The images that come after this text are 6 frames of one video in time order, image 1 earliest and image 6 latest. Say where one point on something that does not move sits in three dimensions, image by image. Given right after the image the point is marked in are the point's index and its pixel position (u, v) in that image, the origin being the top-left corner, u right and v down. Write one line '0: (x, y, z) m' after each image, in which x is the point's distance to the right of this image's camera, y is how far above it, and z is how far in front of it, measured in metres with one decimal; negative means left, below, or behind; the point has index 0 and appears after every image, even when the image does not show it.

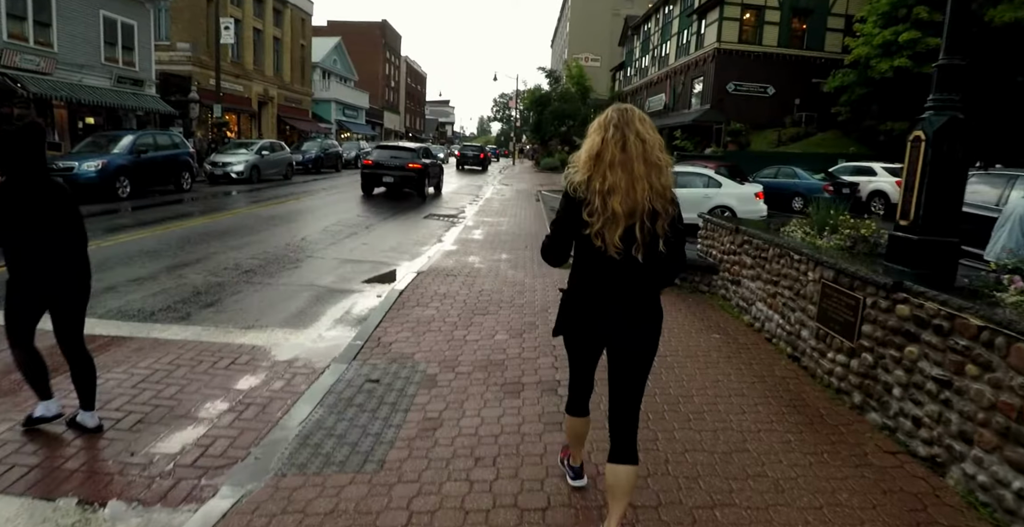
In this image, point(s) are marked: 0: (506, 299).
0: (-0.1, -0.4, +6.5) m
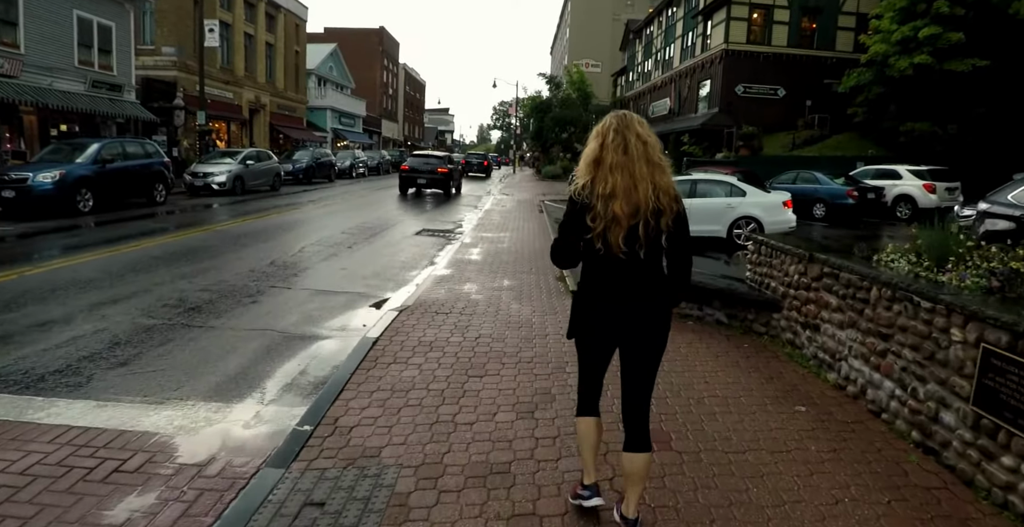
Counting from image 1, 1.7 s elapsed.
0: (0.0, -0.8, +5.1) m
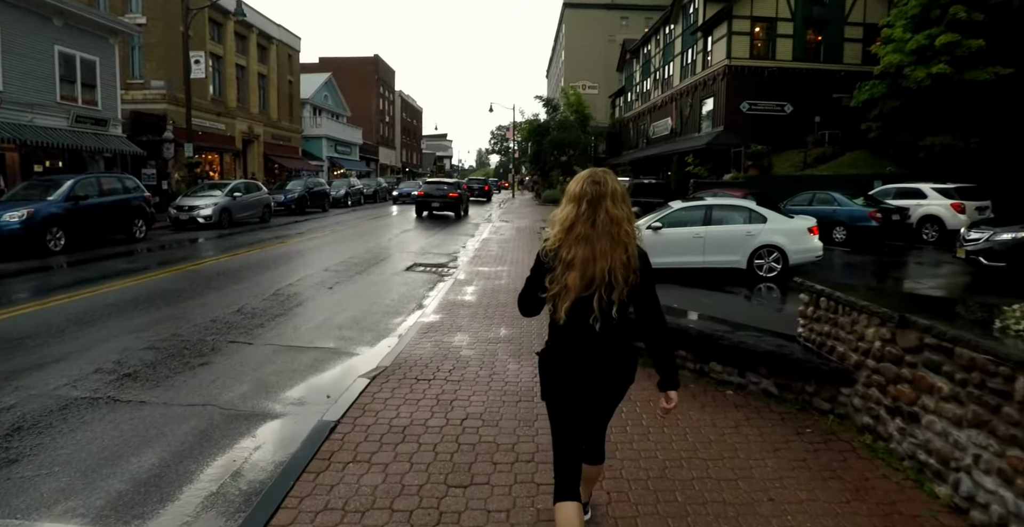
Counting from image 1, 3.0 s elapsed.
0: (-0.1, -1.2, +3.9) m
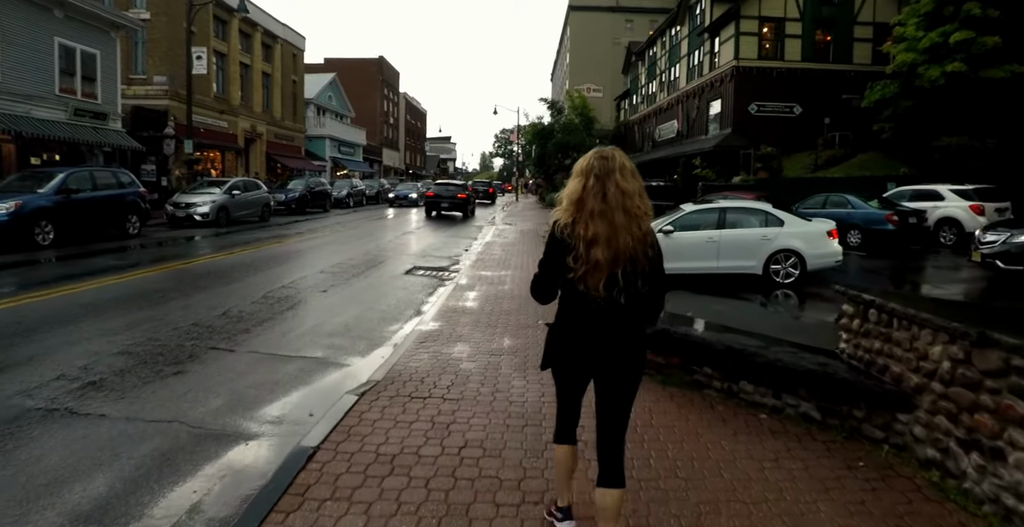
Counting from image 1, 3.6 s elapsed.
0: (0.0, -1.3, +3.4) m
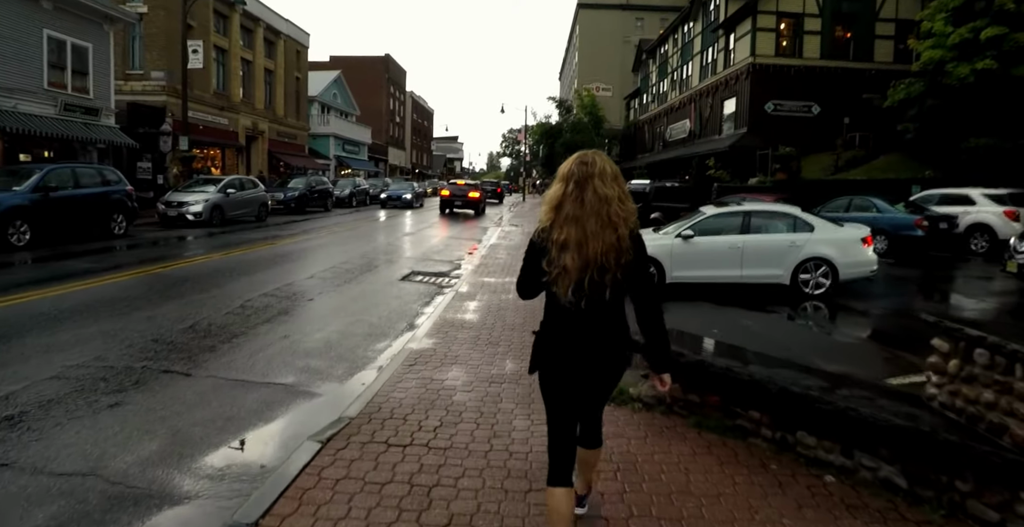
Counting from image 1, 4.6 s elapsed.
0: (-0.1, -1.4, +2.5) m
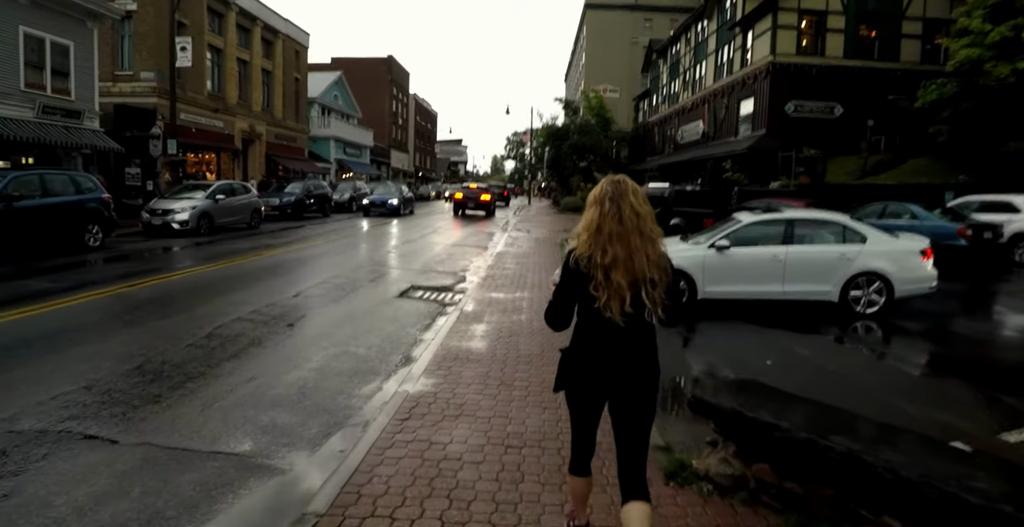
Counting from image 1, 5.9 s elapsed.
0: (+0.1, -1.6, +1.3) m
